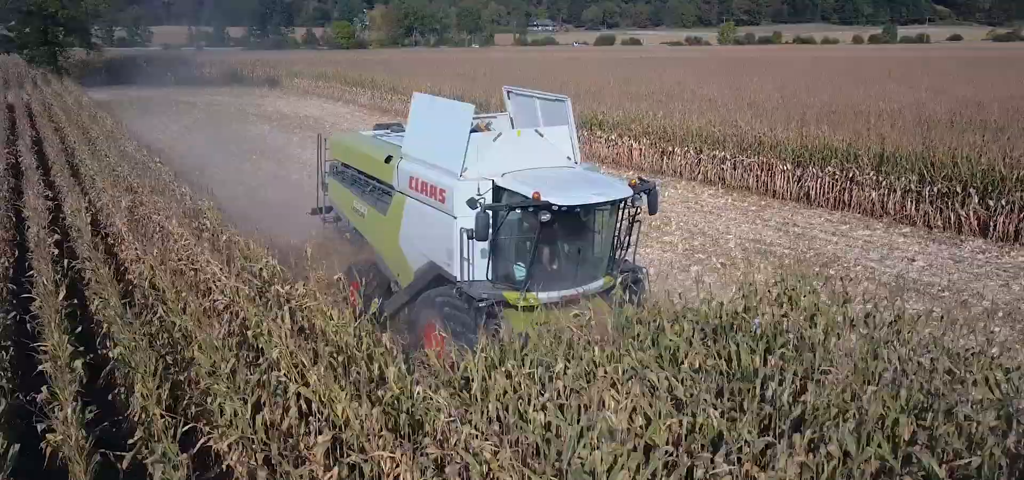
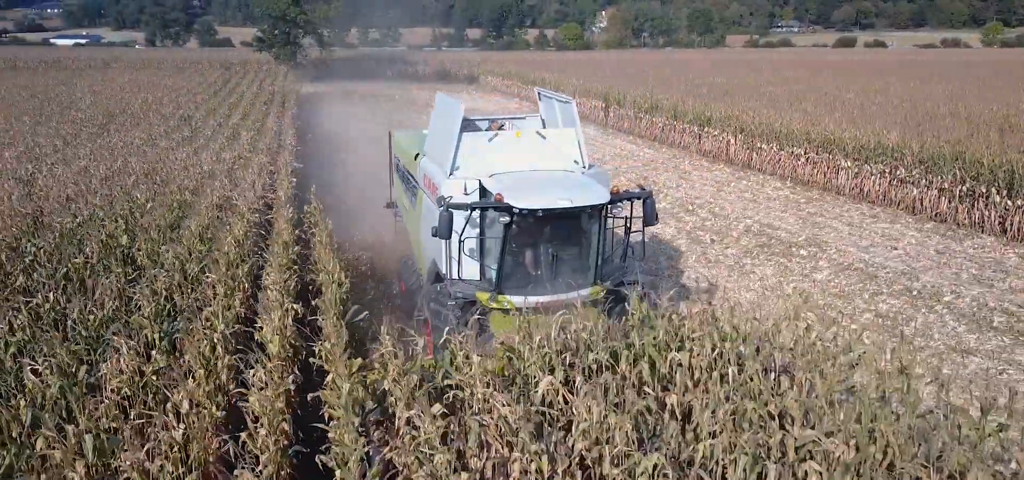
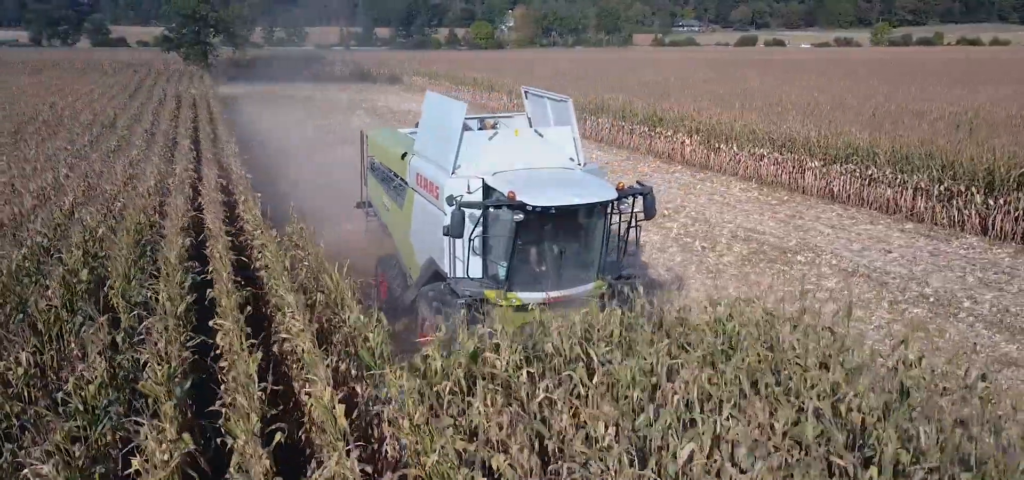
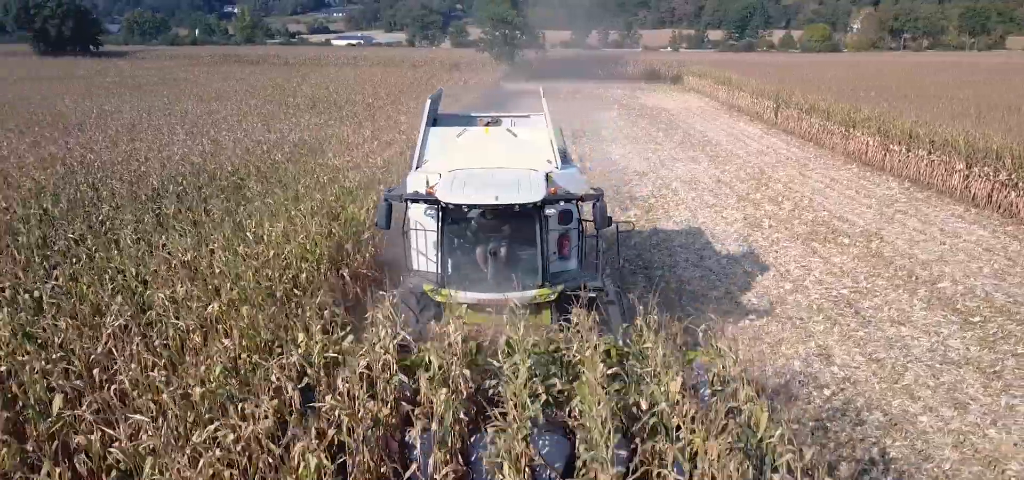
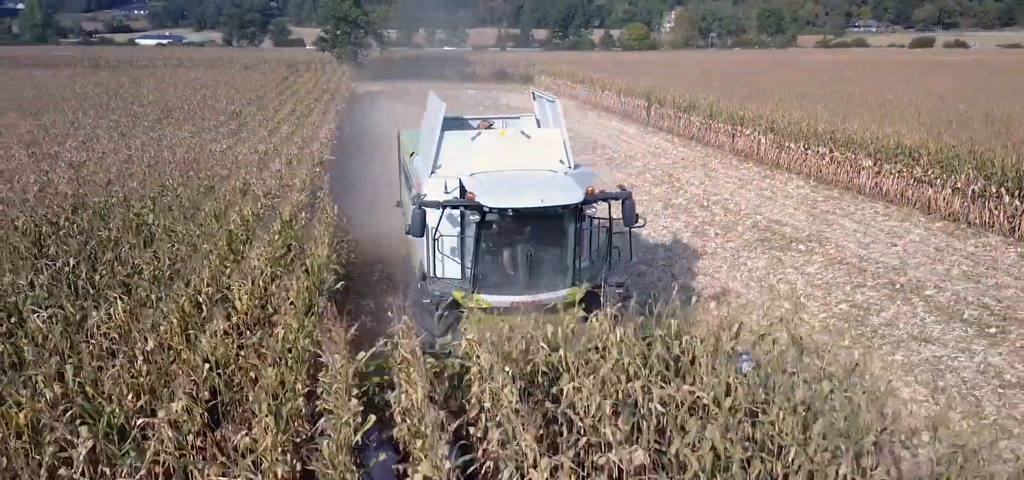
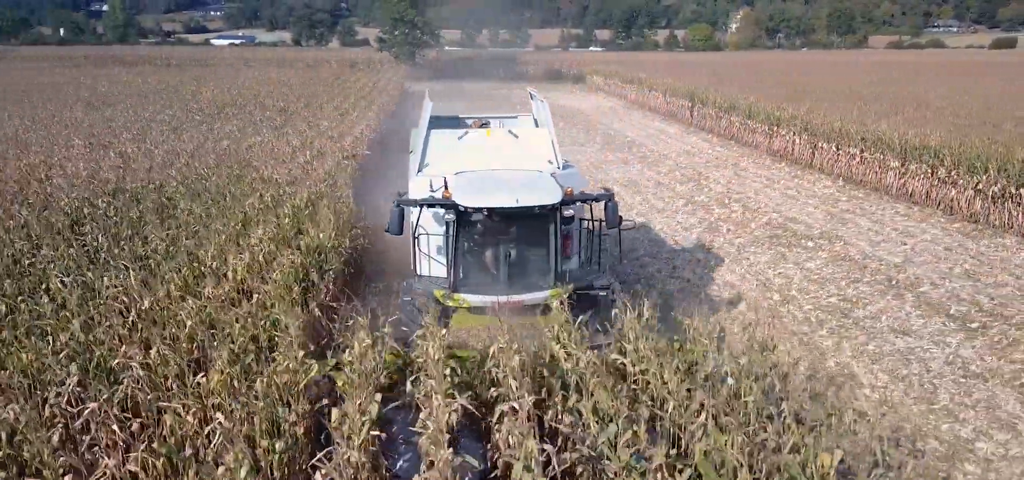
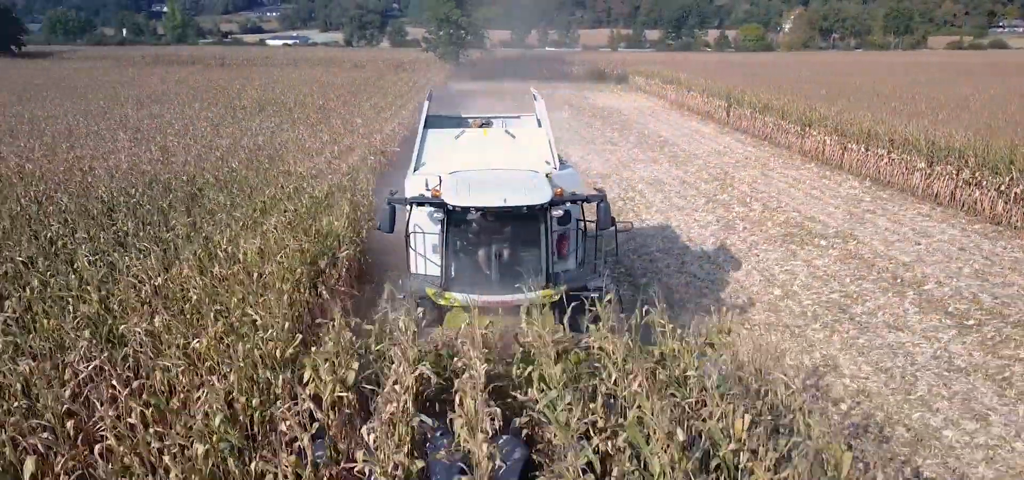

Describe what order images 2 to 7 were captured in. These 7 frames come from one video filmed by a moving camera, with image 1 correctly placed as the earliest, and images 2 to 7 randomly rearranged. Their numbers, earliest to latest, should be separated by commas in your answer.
3, 2, 5, 6, 7, 4
